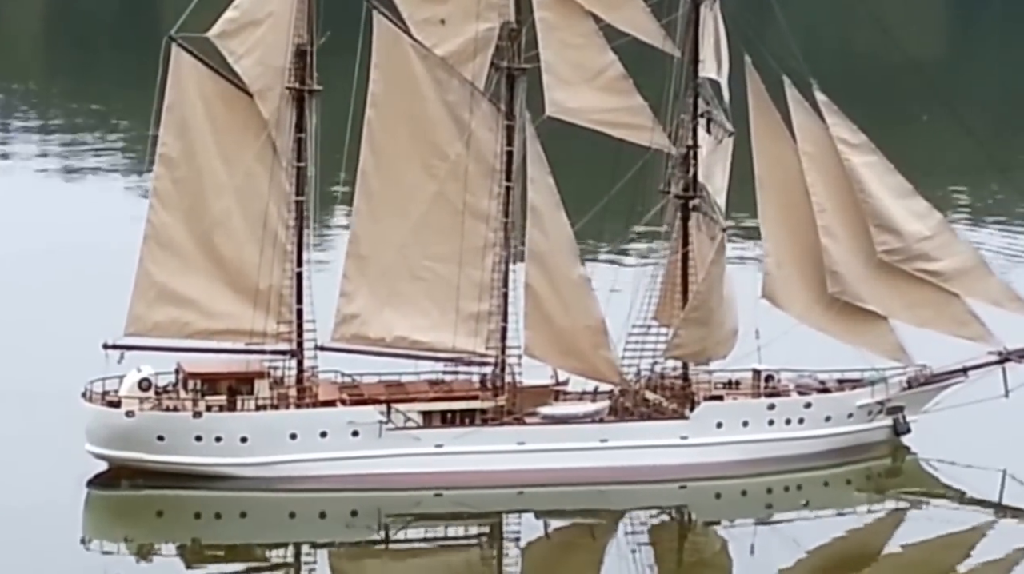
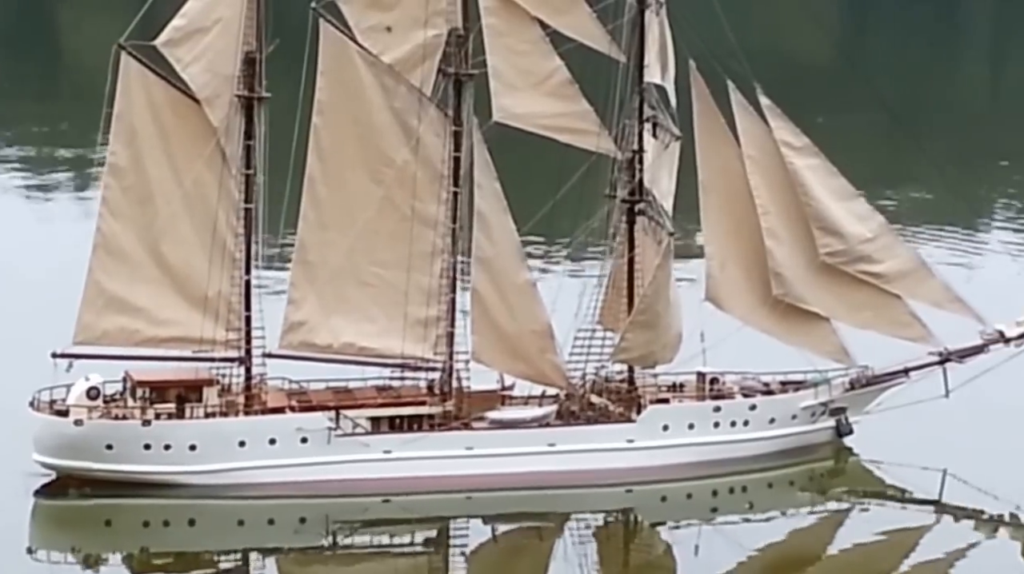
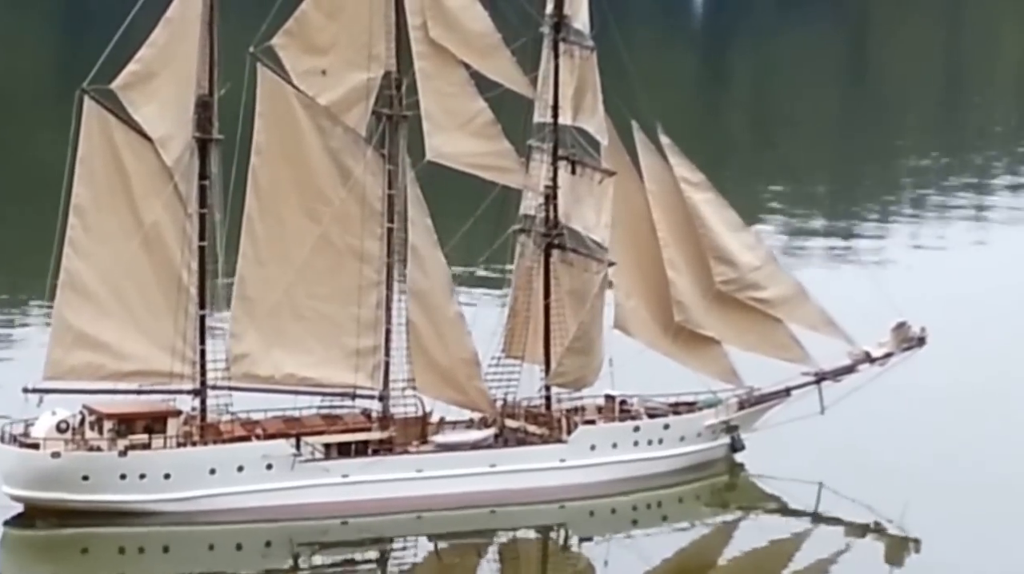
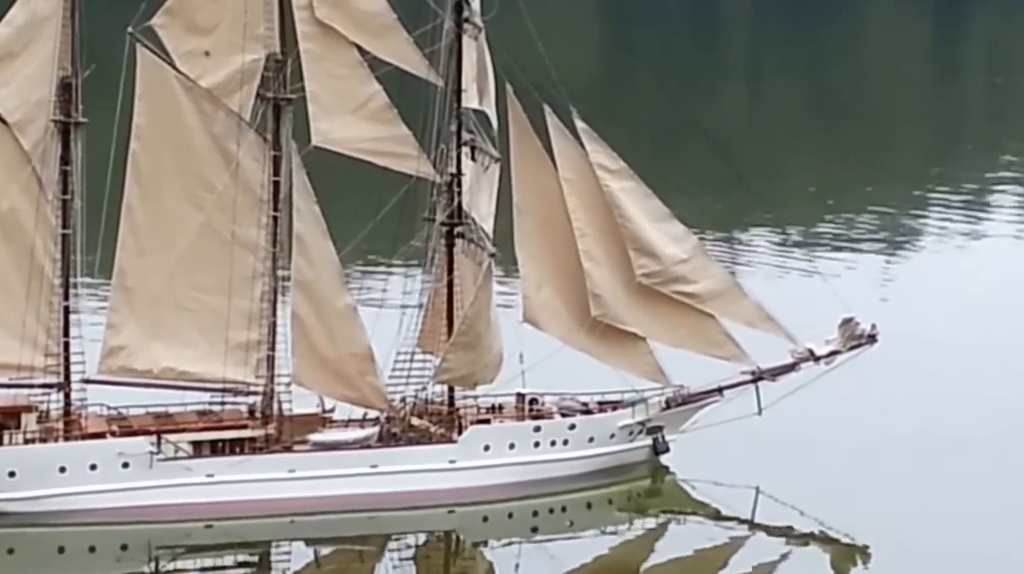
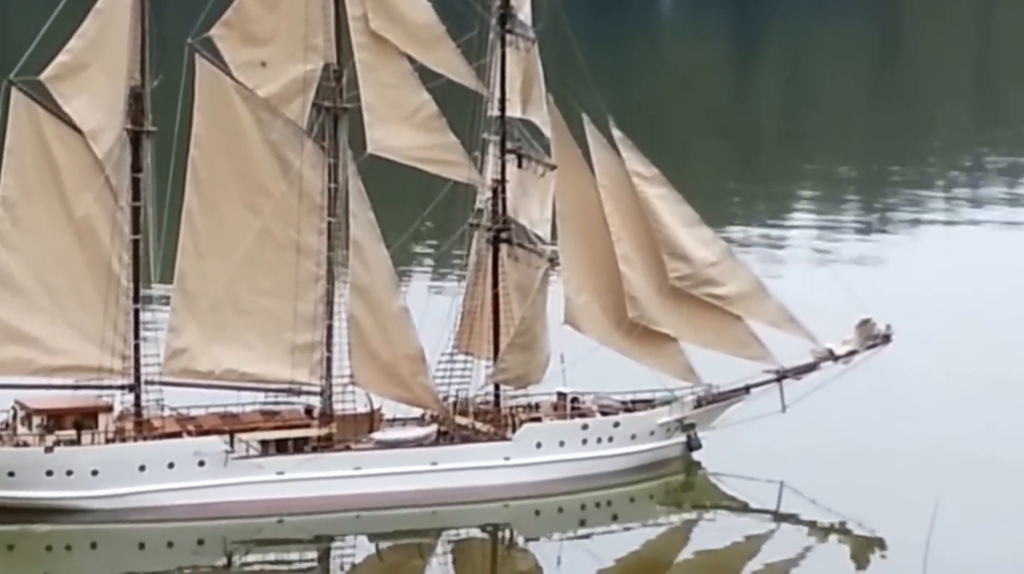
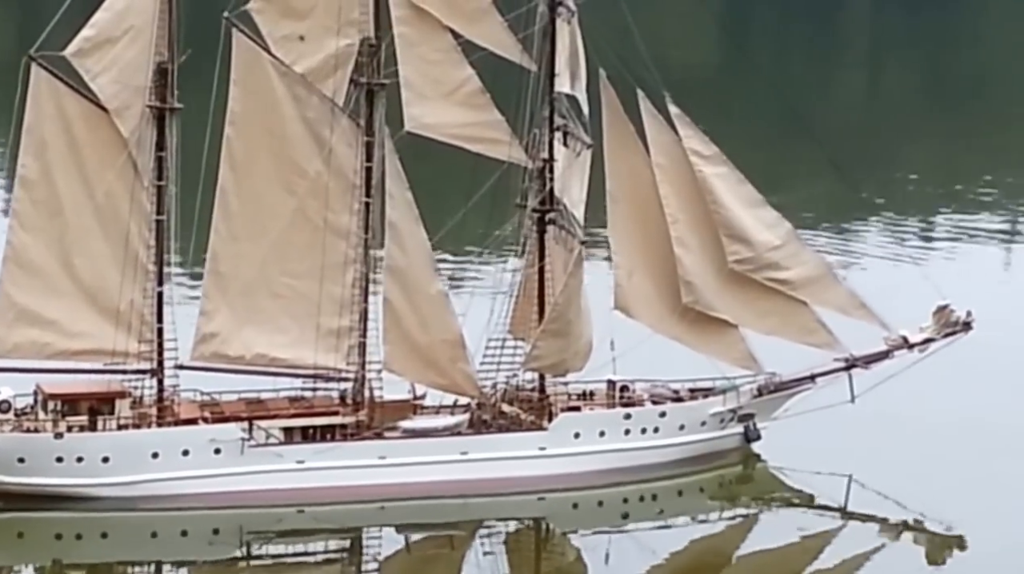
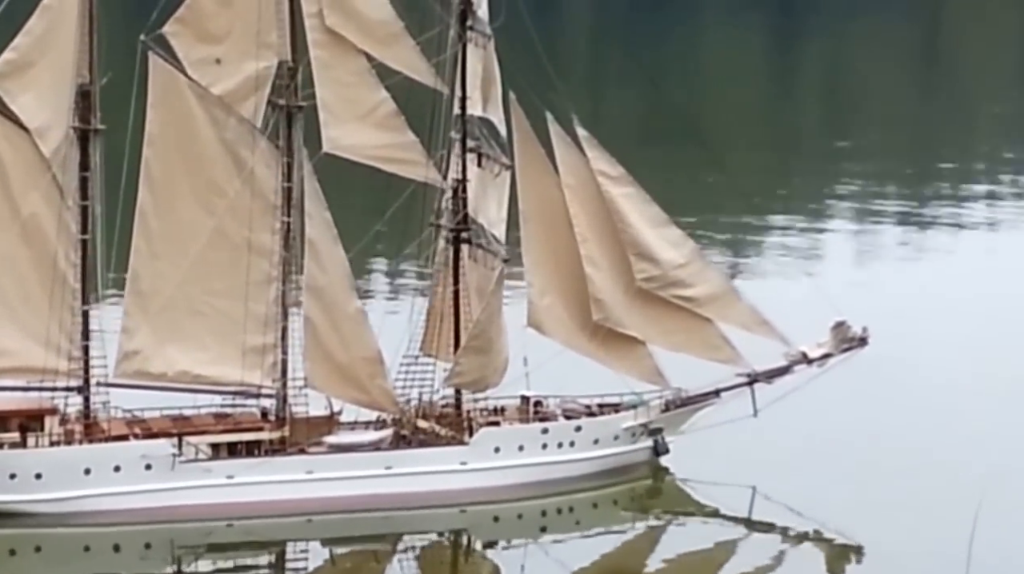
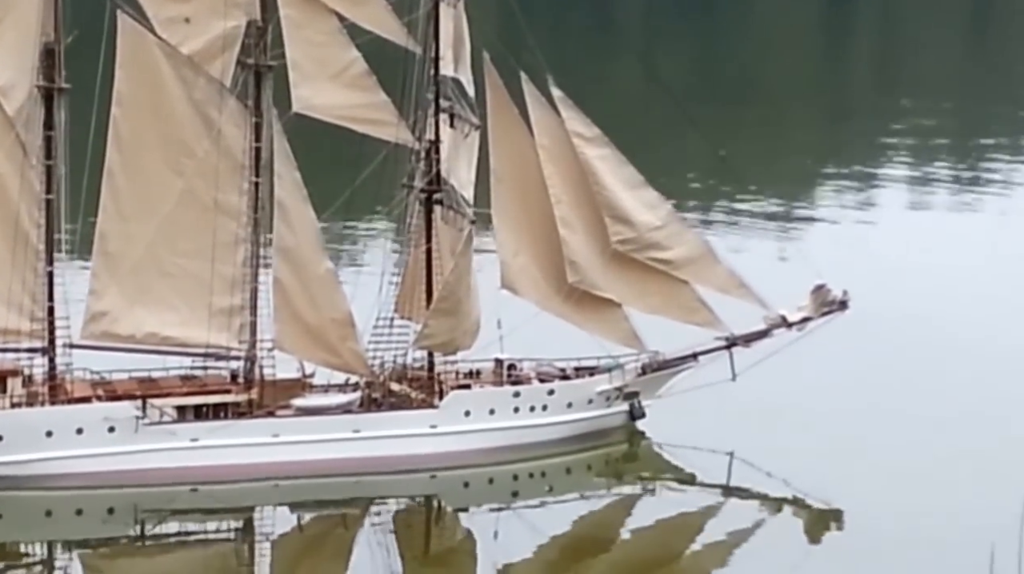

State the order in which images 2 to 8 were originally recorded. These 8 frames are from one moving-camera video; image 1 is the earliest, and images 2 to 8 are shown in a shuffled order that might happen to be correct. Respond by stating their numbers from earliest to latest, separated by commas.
2, 6, 4, 8, 7, 5, 3
